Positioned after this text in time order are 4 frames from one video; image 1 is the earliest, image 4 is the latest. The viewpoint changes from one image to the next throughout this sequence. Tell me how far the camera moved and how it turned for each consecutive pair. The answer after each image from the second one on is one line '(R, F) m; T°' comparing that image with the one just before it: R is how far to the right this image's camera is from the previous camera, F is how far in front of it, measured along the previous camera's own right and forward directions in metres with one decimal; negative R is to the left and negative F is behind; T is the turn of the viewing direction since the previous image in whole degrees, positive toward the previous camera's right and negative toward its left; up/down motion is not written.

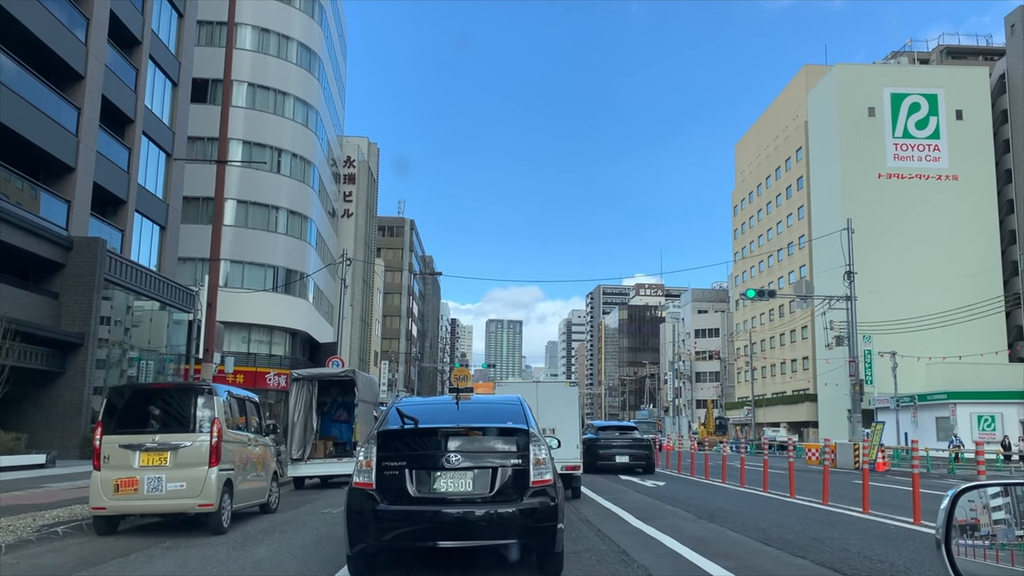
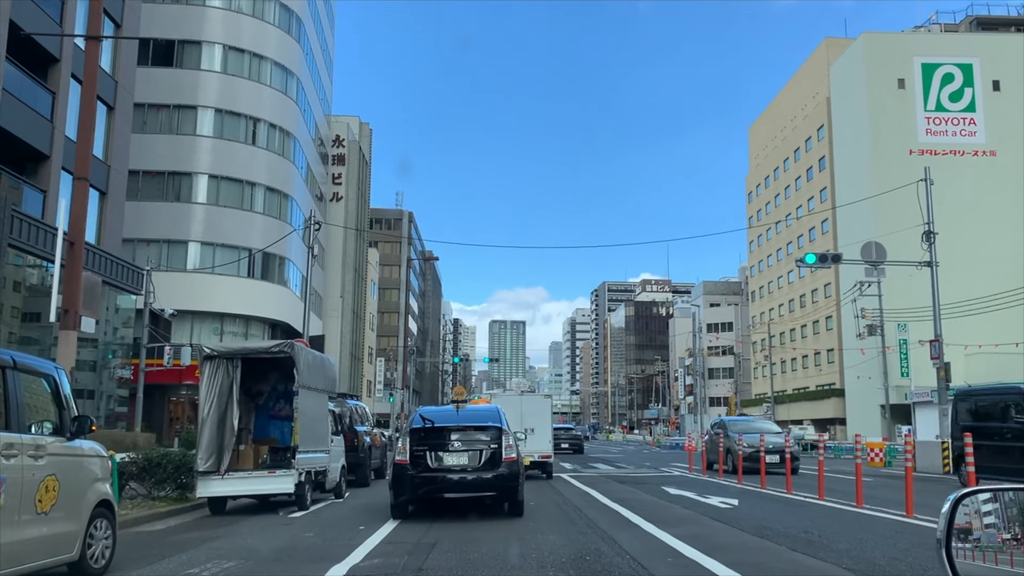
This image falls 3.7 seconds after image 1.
(-0.1, +4.5) m; 0°
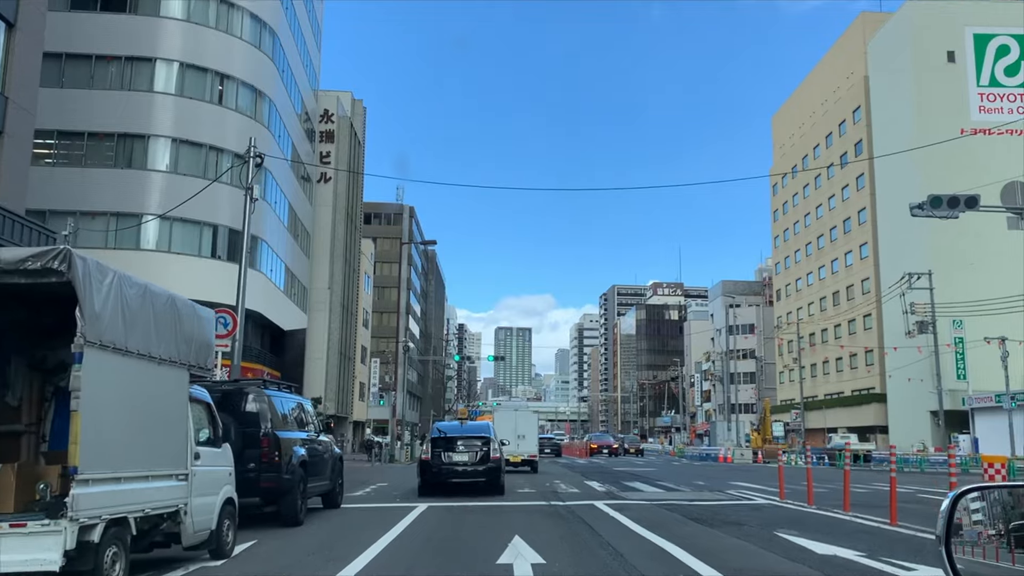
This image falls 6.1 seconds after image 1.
(-0.1, +5.5) m; 0°
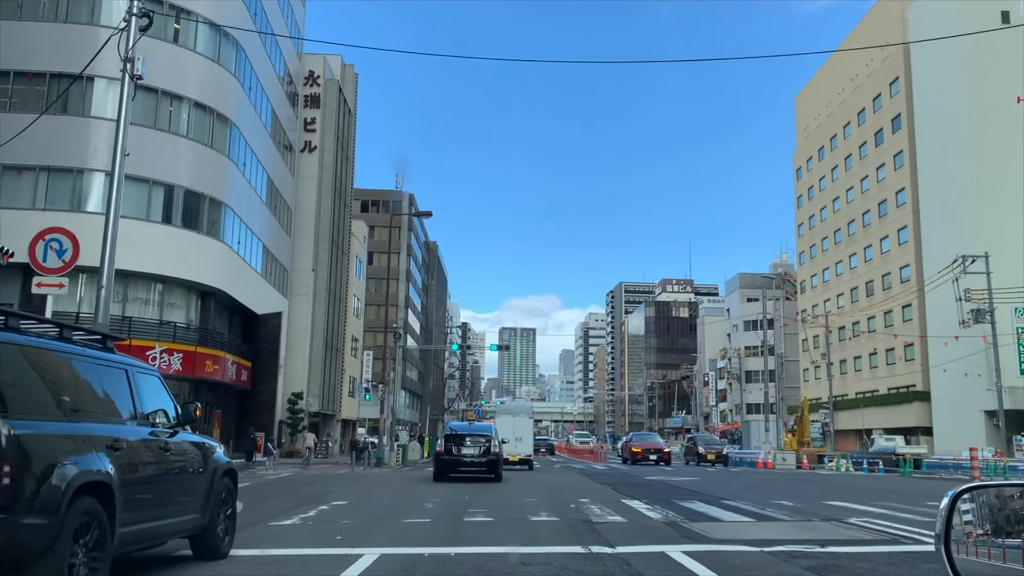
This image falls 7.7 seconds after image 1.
(-0.1, +5.1) m; 0°
